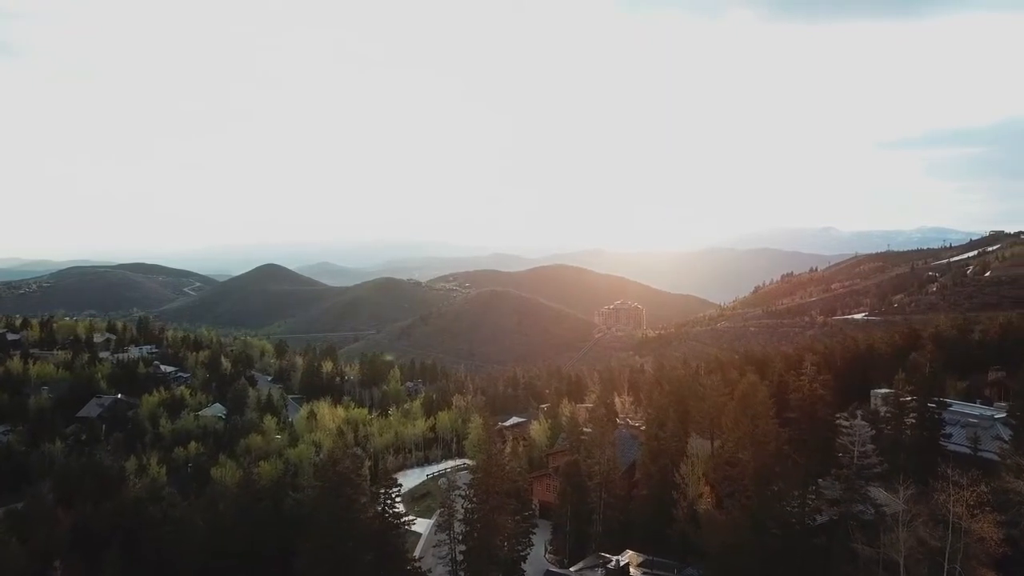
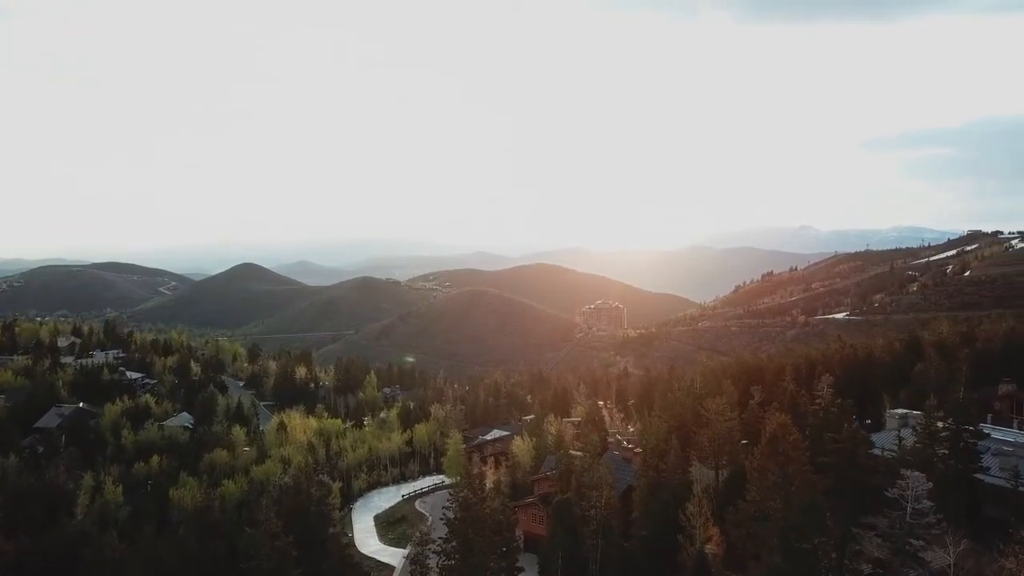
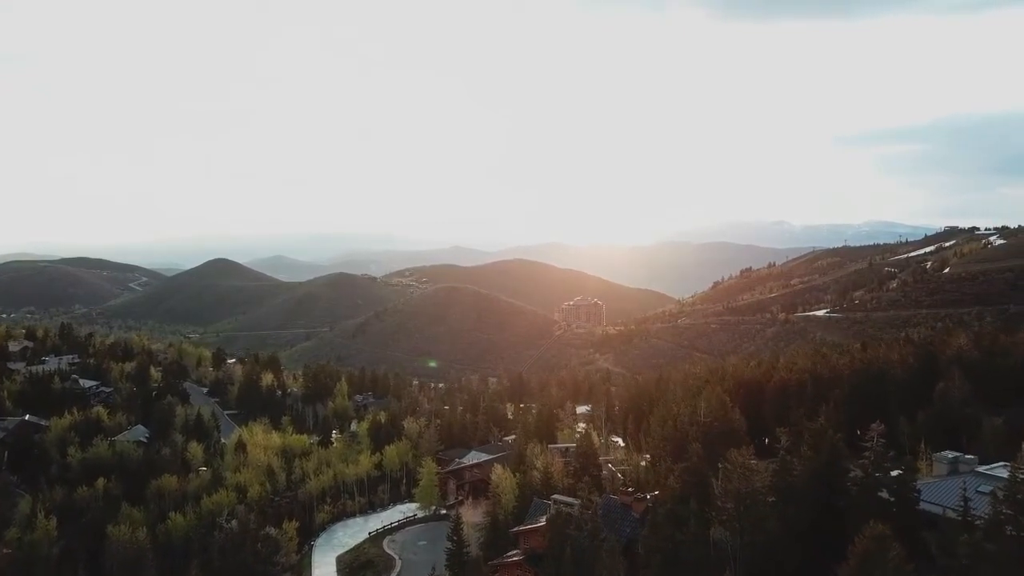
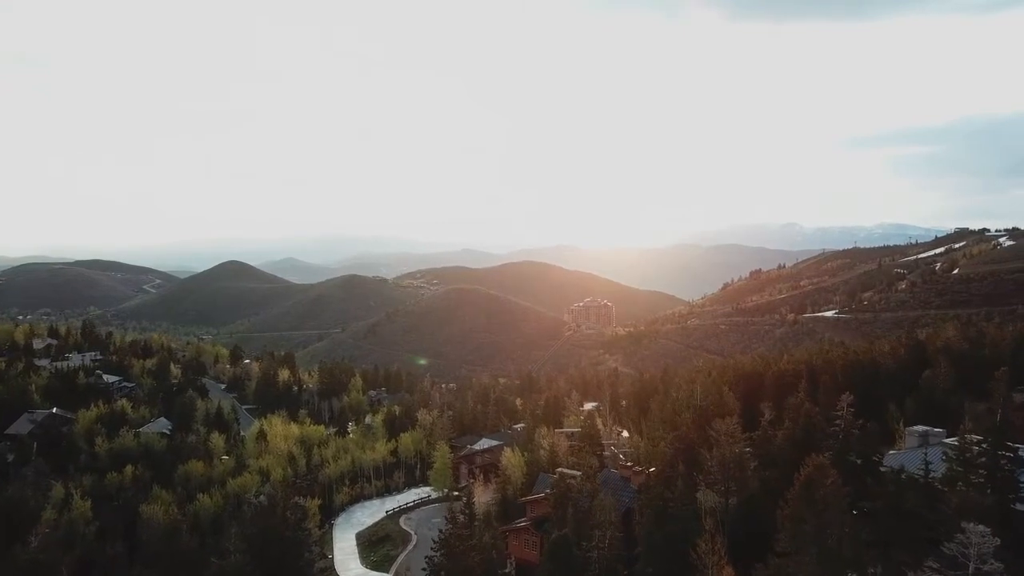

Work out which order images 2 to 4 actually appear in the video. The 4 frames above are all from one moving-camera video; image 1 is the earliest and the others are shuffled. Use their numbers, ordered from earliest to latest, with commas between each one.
2, 4, 3
